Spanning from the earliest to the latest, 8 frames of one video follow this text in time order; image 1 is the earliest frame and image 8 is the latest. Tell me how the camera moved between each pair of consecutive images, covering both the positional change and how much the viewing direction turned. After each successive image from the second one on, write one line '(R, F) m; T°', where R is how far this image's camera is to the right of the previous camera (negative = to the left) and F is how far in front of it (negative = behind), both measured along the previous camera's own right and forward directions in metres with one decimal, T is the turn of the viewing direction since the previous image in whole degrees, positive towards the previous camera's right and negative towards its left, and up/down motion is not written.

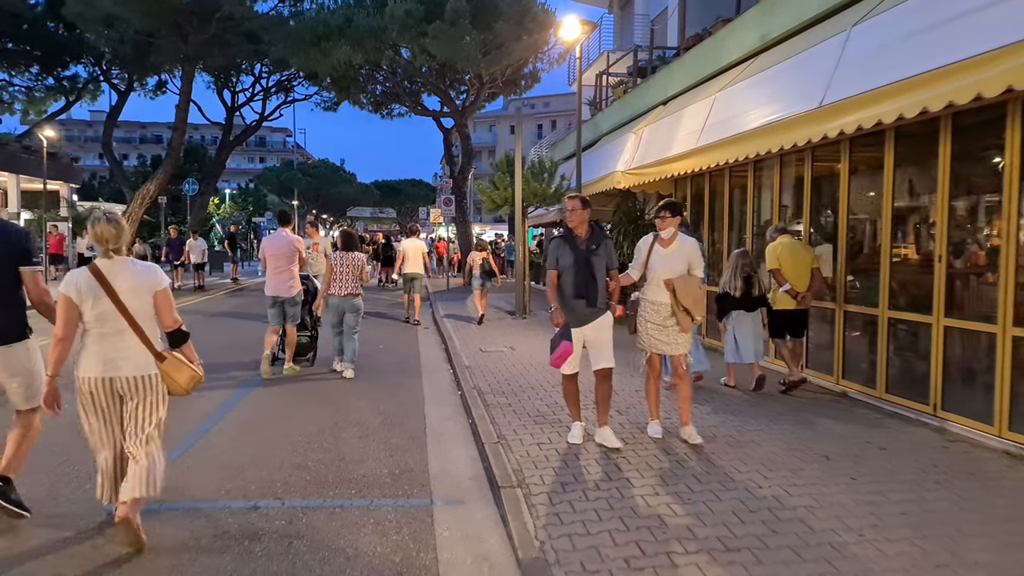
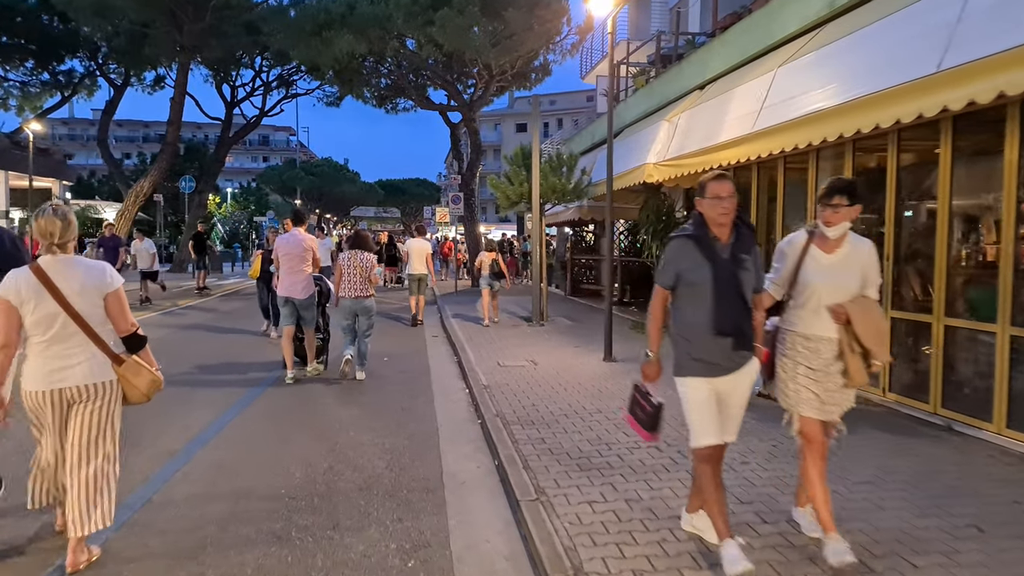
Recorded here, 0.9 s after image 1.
(-0.2, +1.3) m; 0°
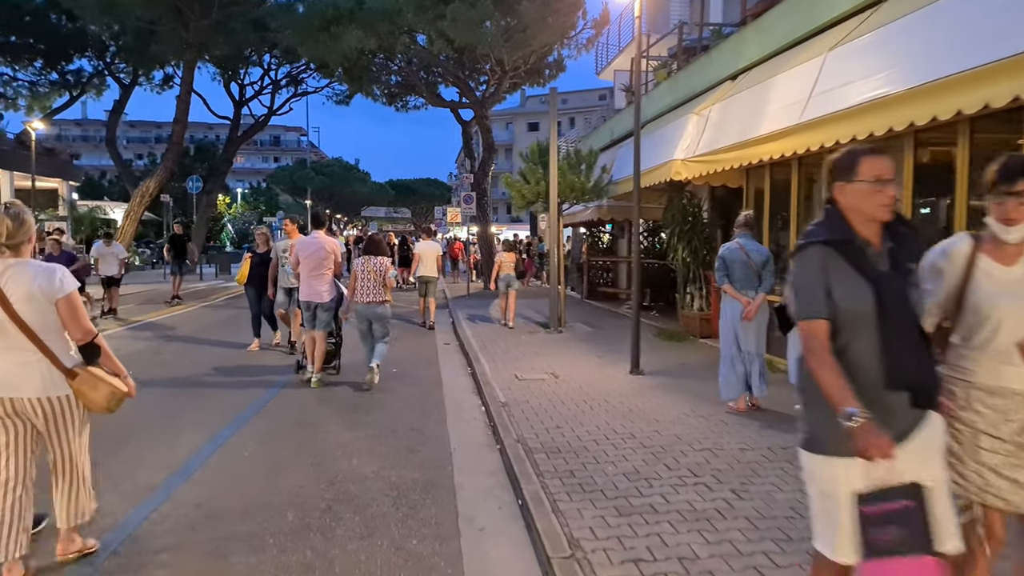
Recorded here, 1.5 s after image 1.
(-0.1, +0.7) m; -1°
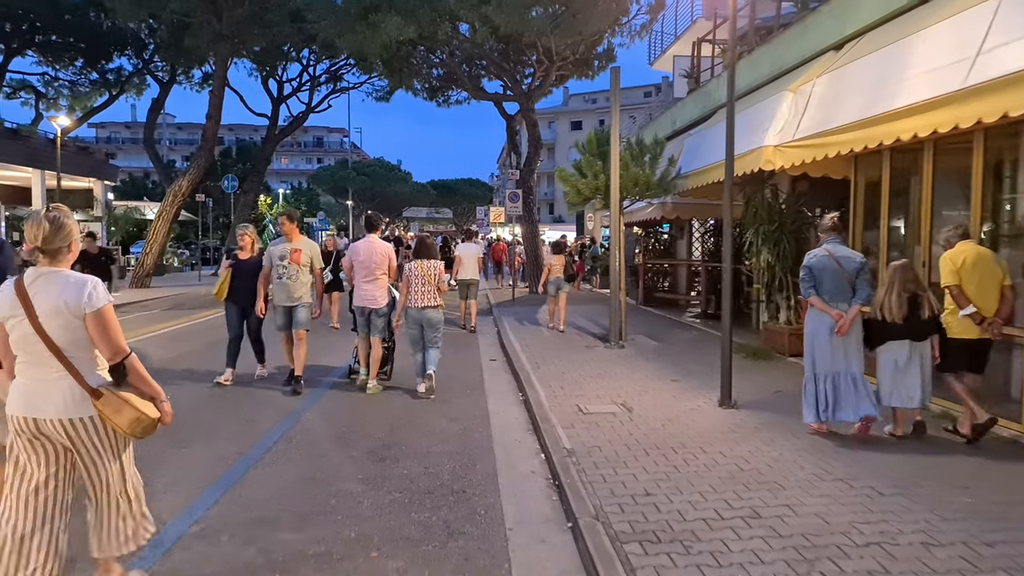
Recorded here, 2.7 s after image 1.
(-0.2, +1.6) m; -3°
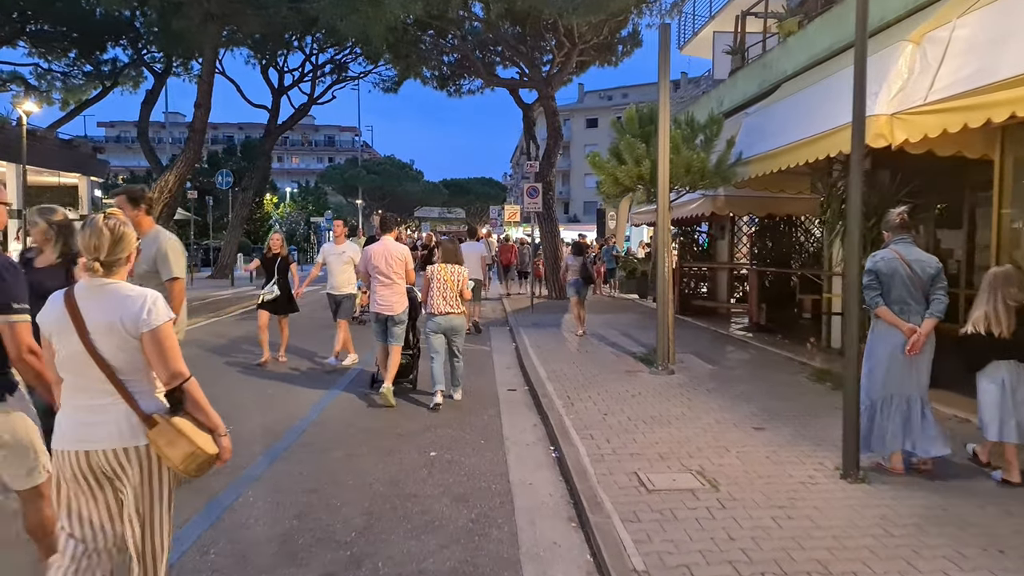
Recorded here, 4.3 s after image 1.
(-0.1, +2.1) m; -1°
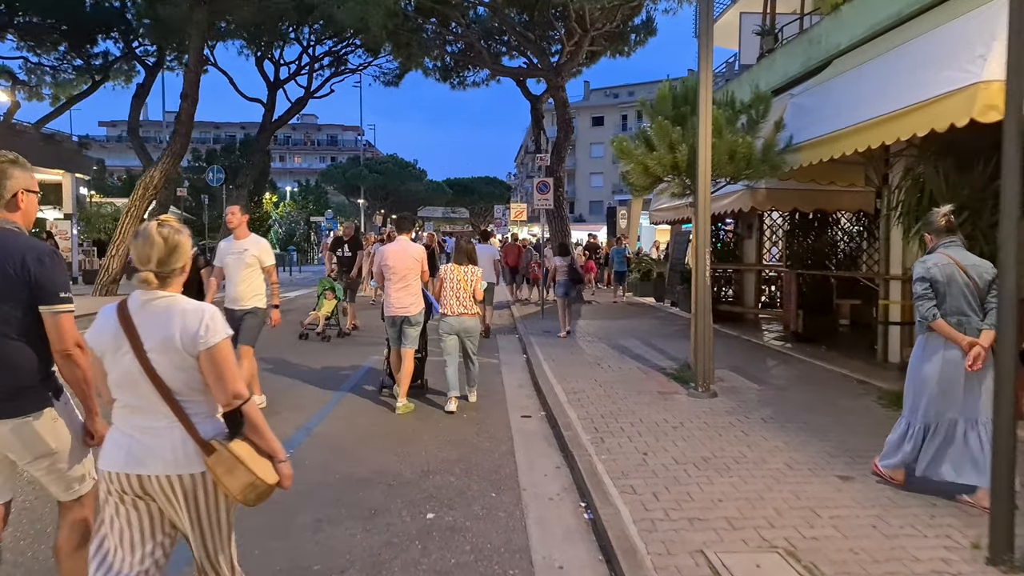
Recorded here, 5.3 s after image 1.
(-0.1, +1.3) m; 0°
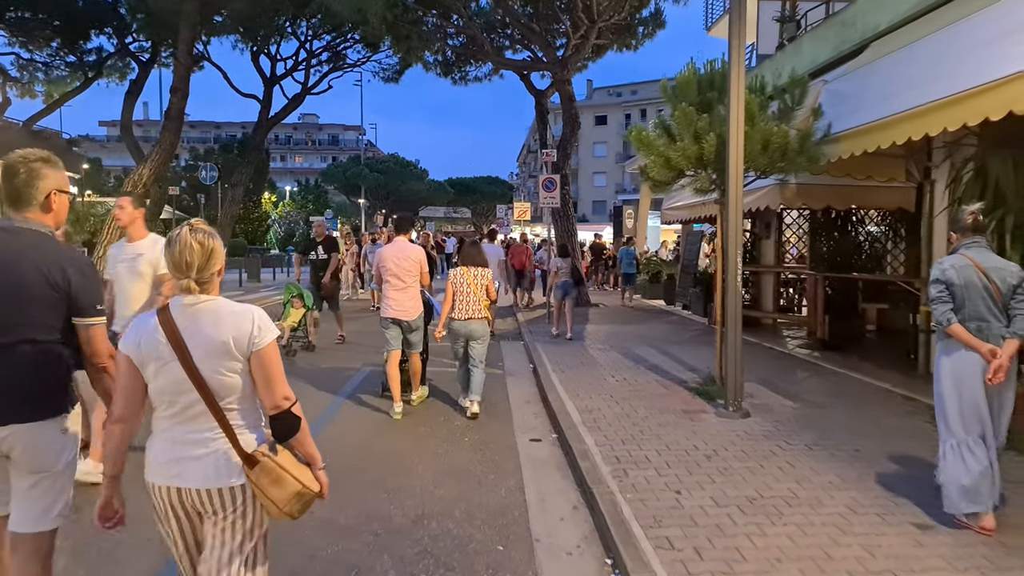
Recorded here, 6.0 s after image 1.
(0.0, +0.8) m; 0°
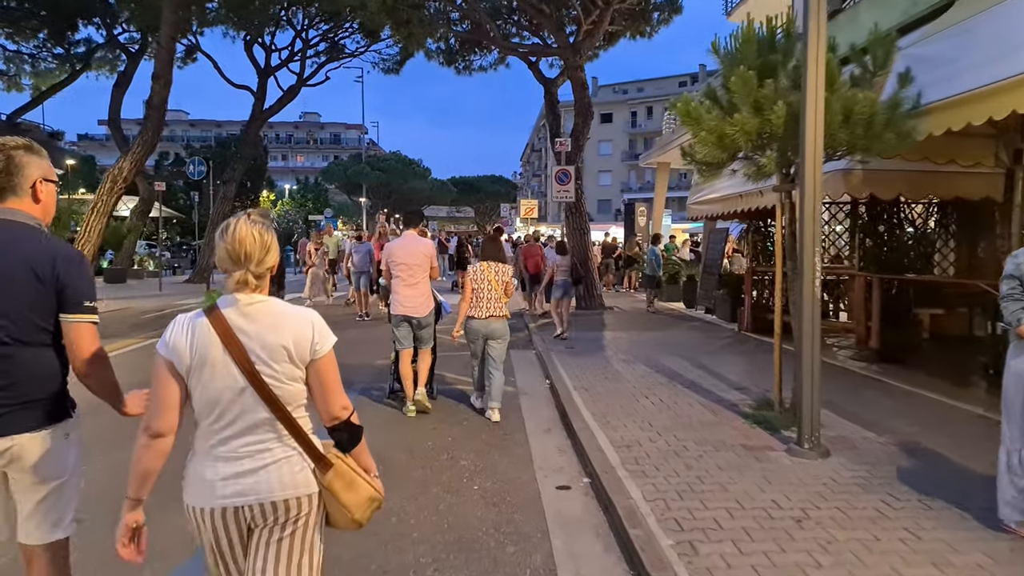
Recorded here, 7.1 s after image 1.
(-0.1, +1.4) m; 0°
